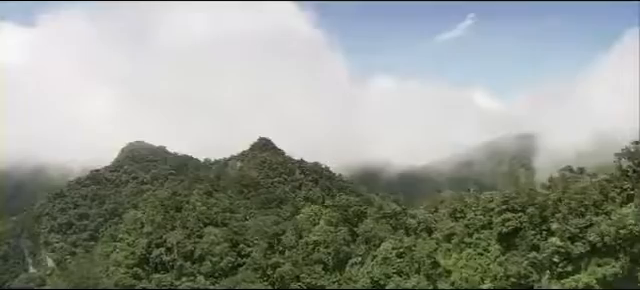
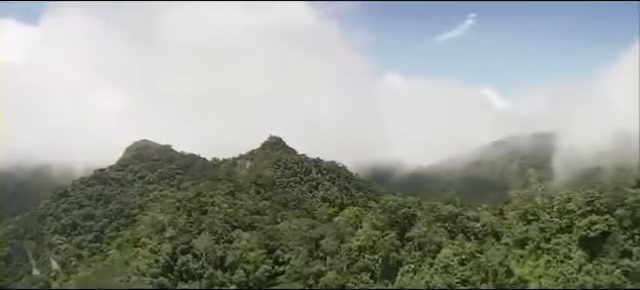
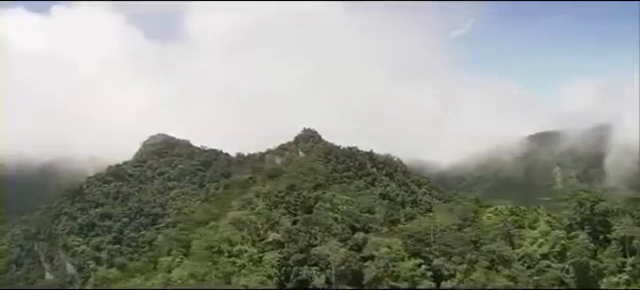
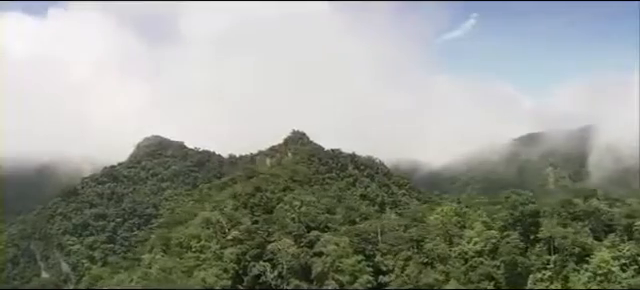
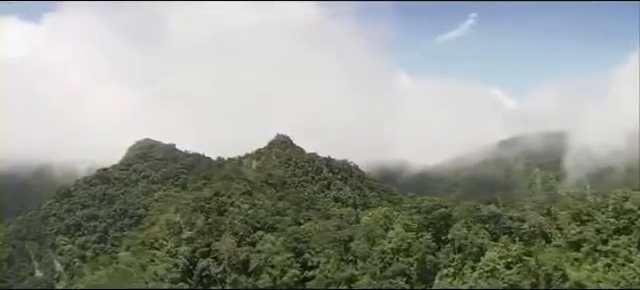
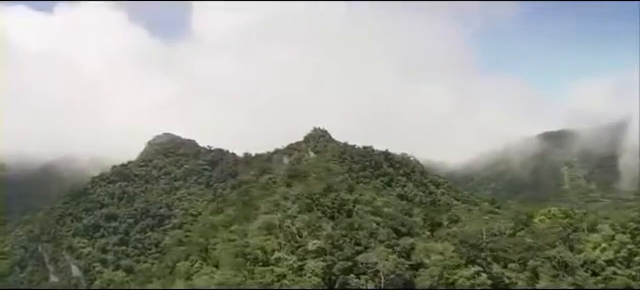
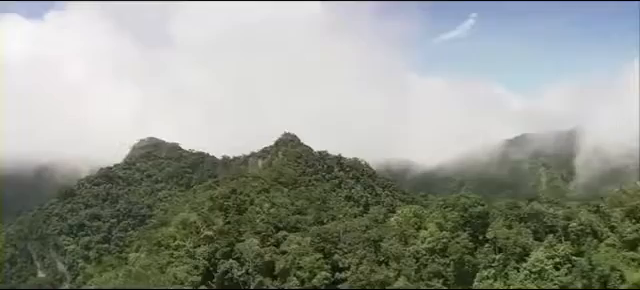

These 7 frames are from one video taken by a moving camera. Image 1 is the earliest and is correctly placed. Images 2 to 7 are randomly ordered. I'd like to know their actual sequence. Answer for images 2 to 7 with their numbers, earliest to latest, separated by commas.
2, 5, 7, 4, 3, 6
